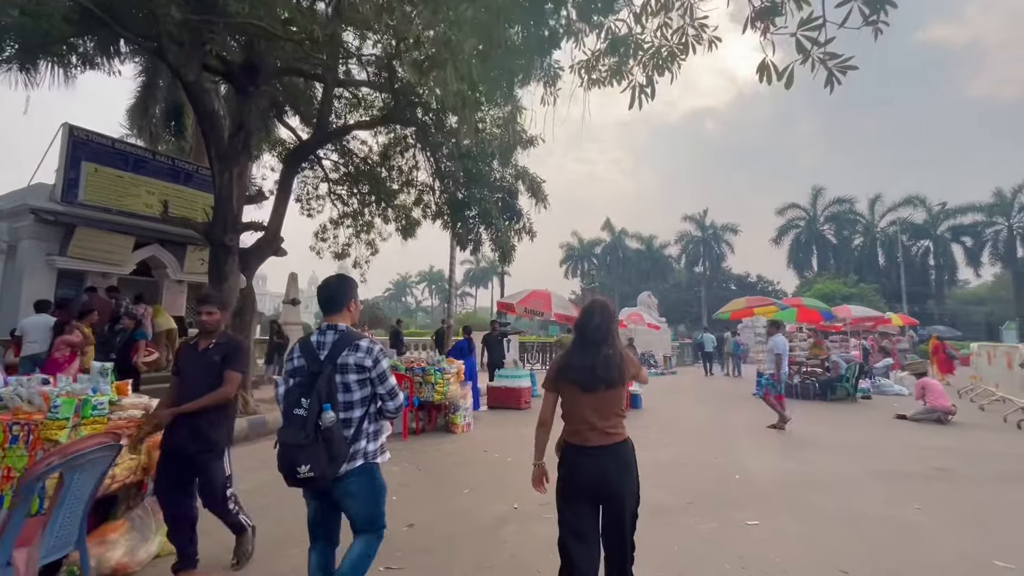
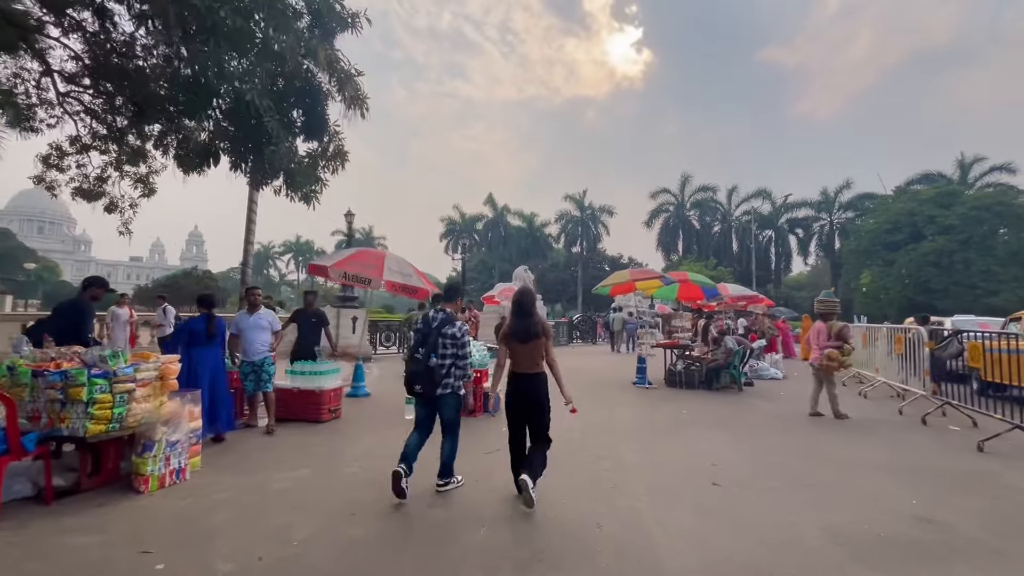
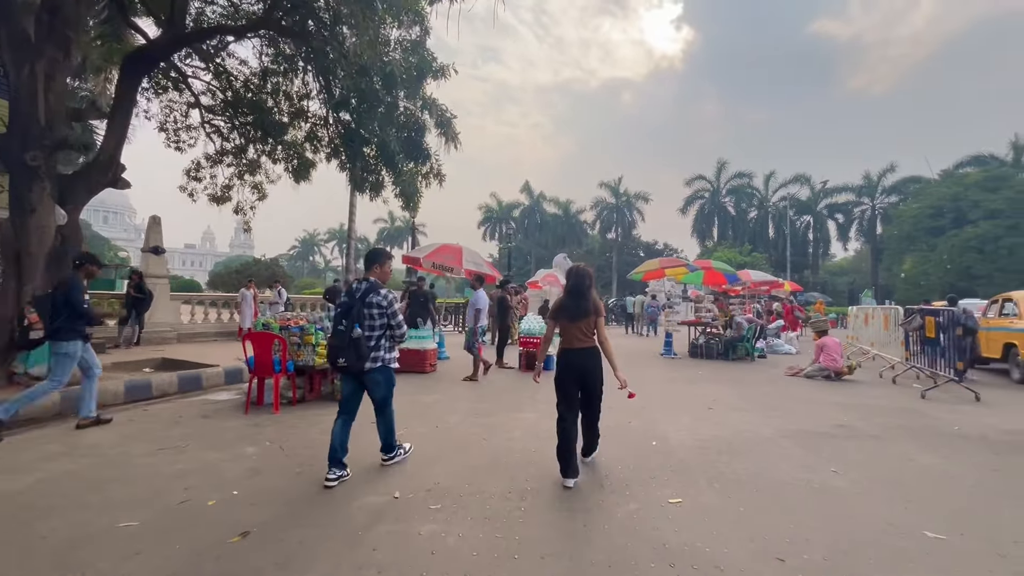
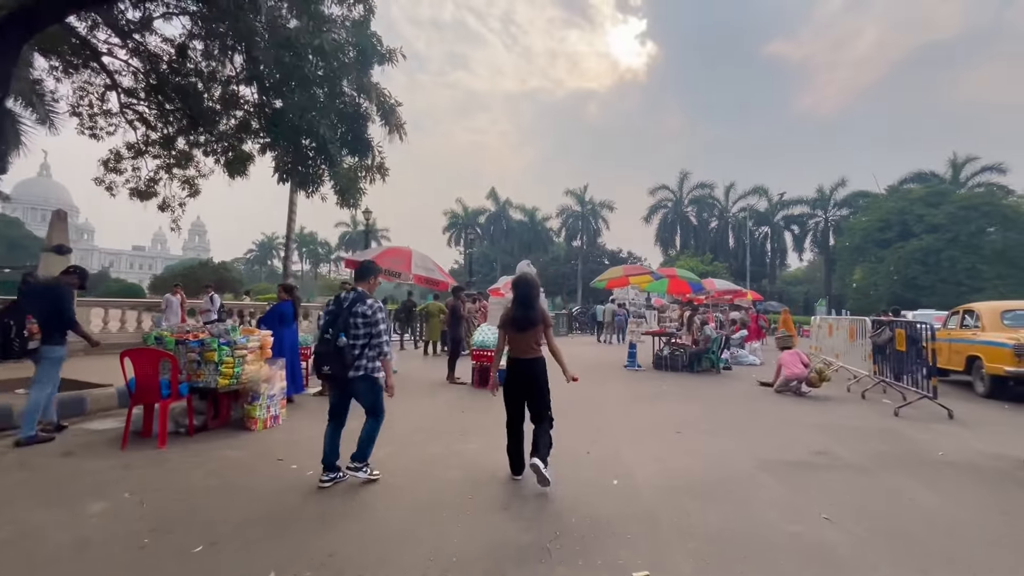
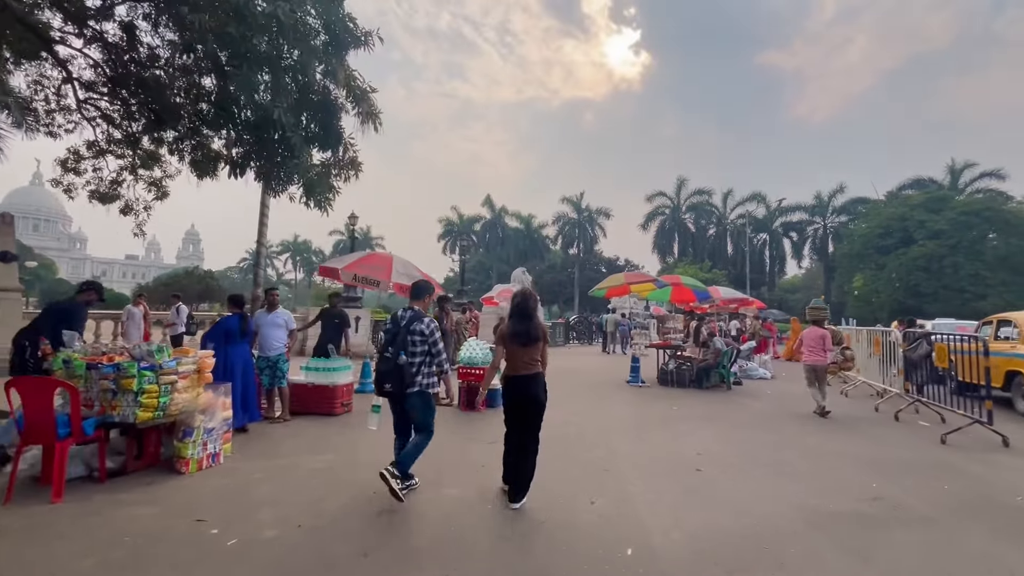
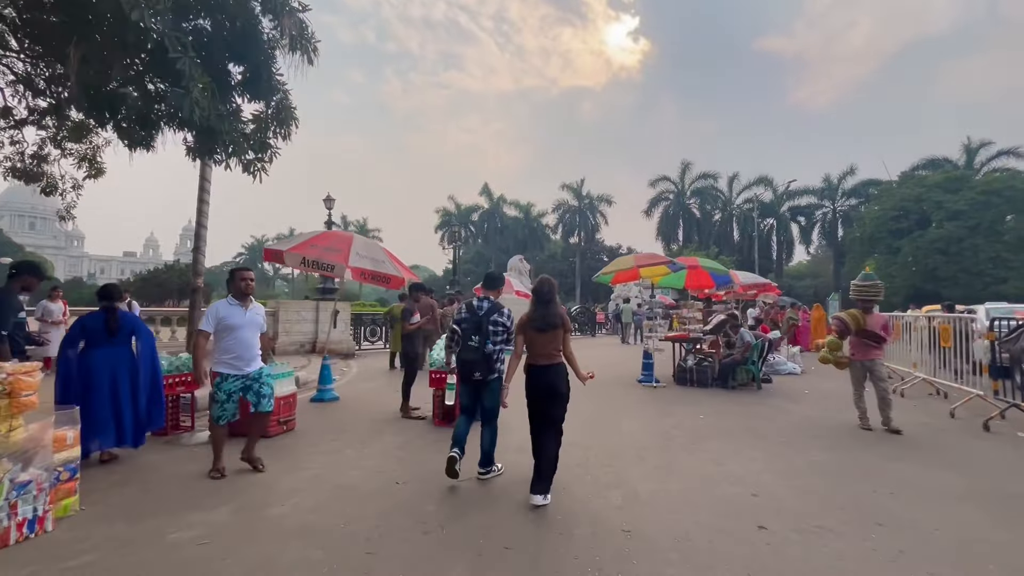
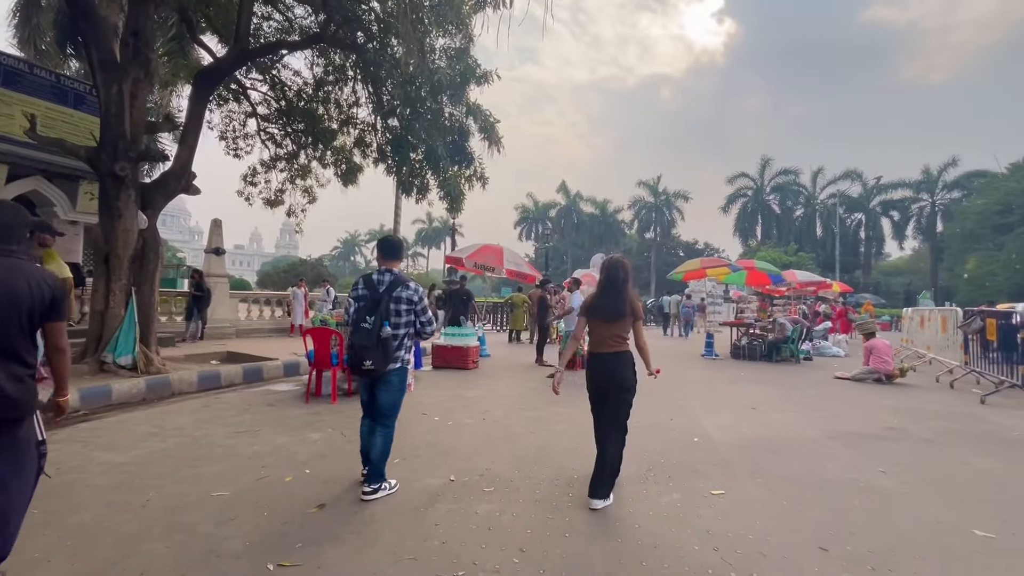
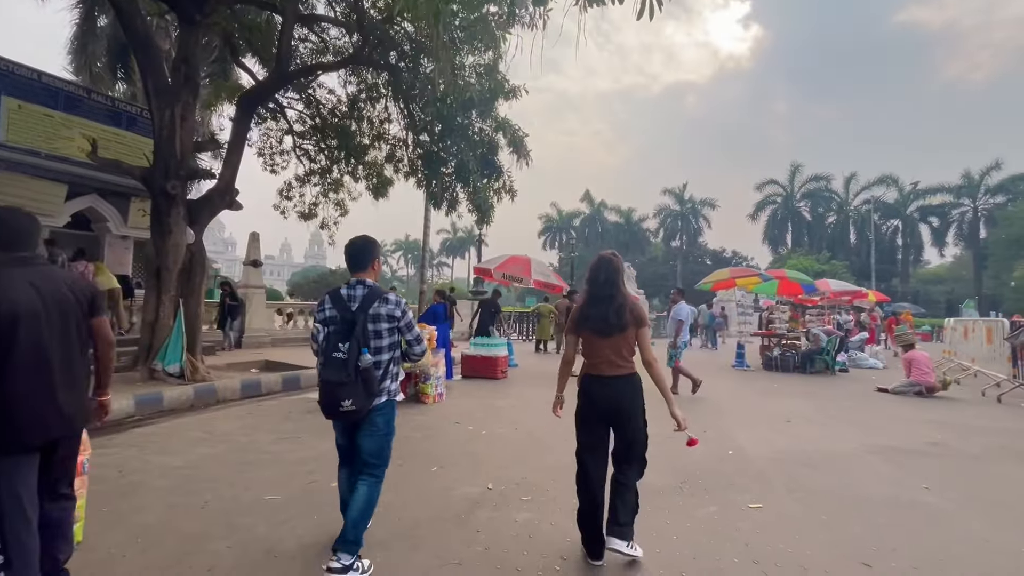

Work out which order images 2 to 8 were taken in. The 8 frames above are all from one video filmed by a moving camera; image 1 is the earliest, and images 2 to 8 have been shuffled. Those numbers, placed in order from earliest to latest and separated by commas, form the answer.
8, 7, 3, 4, 5, 2, 6
